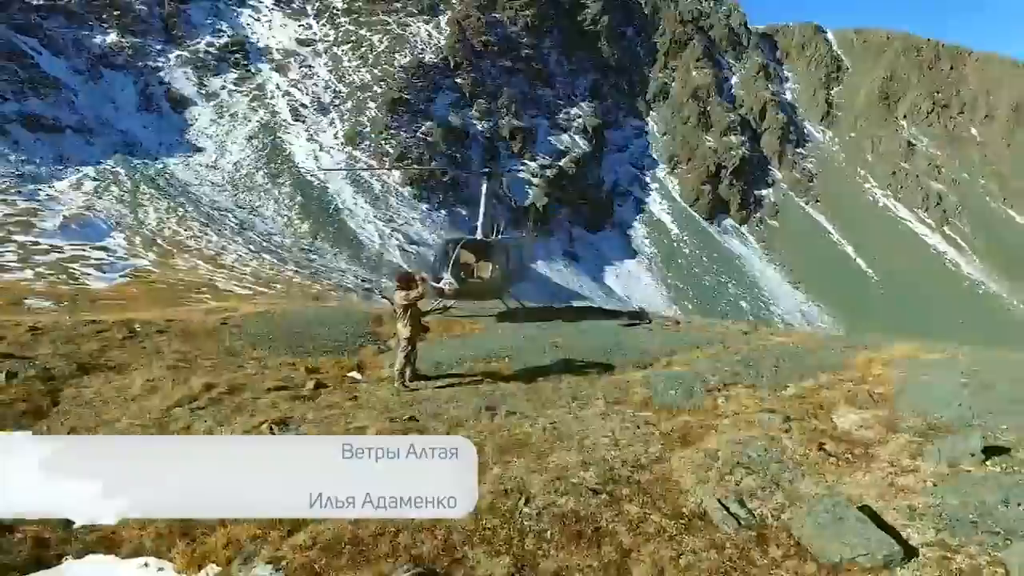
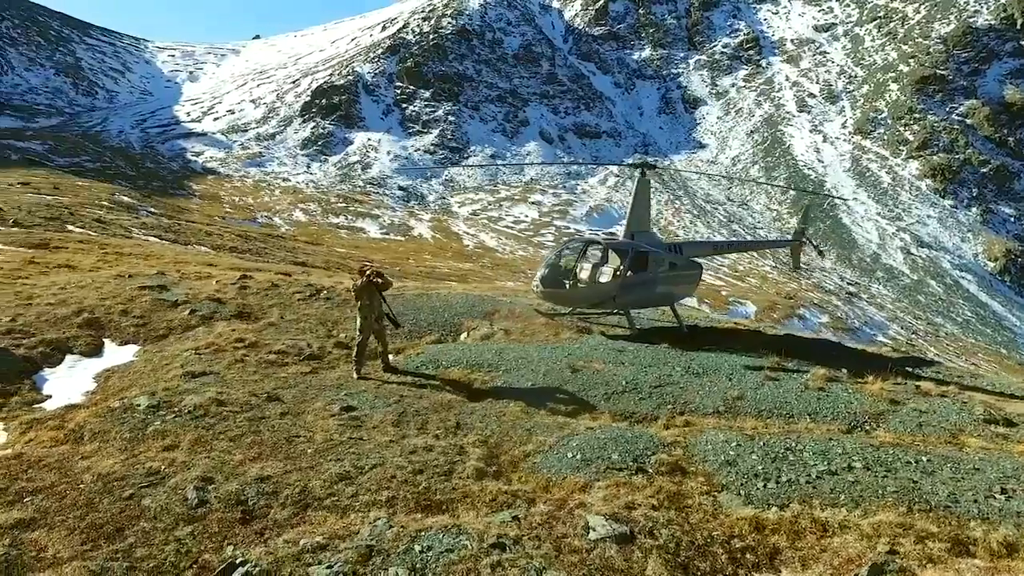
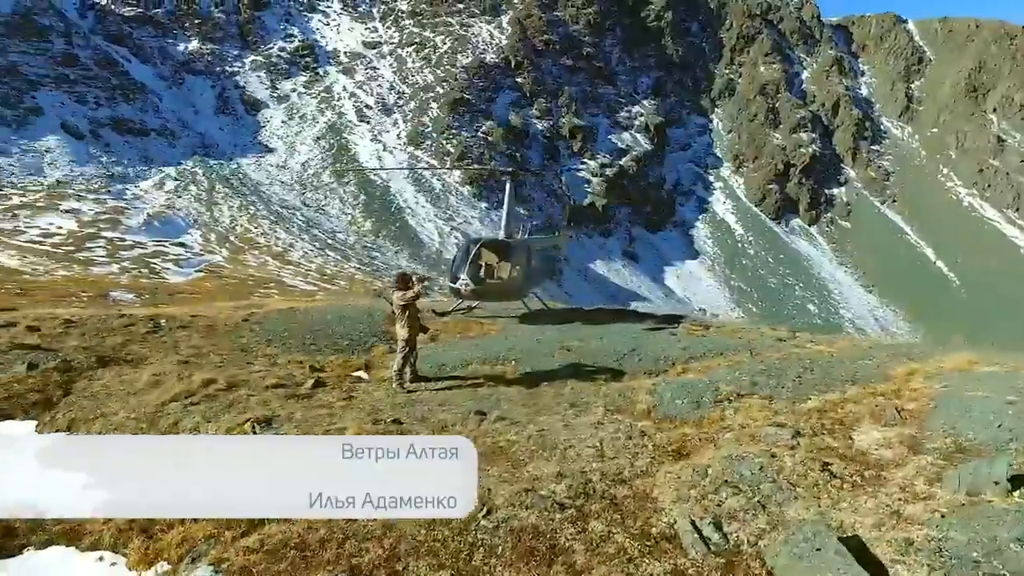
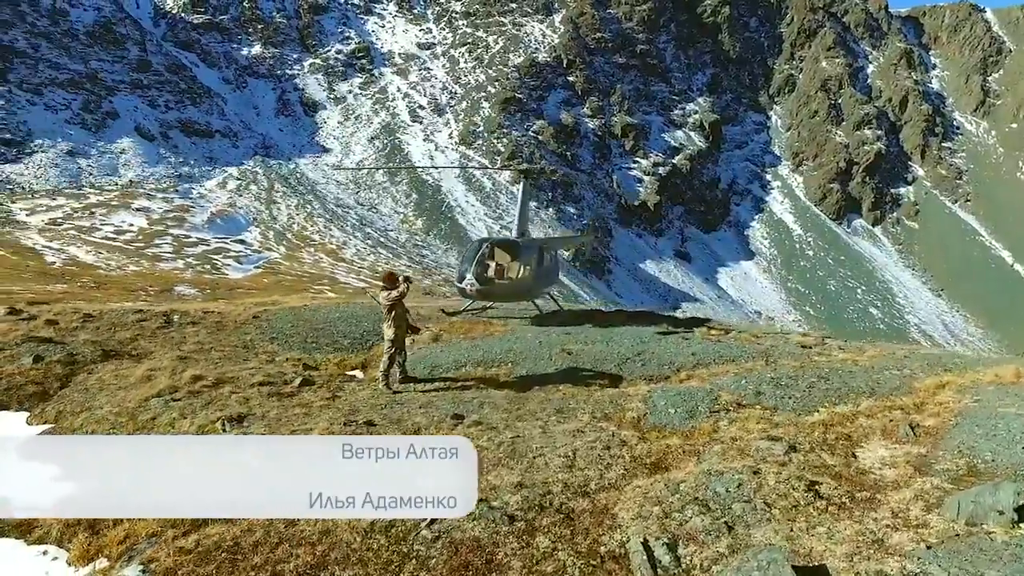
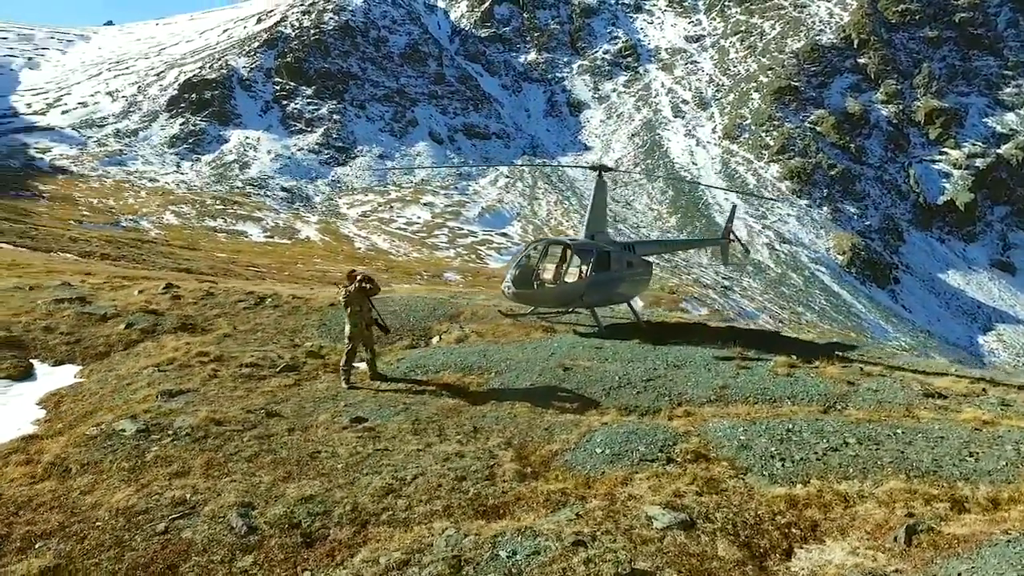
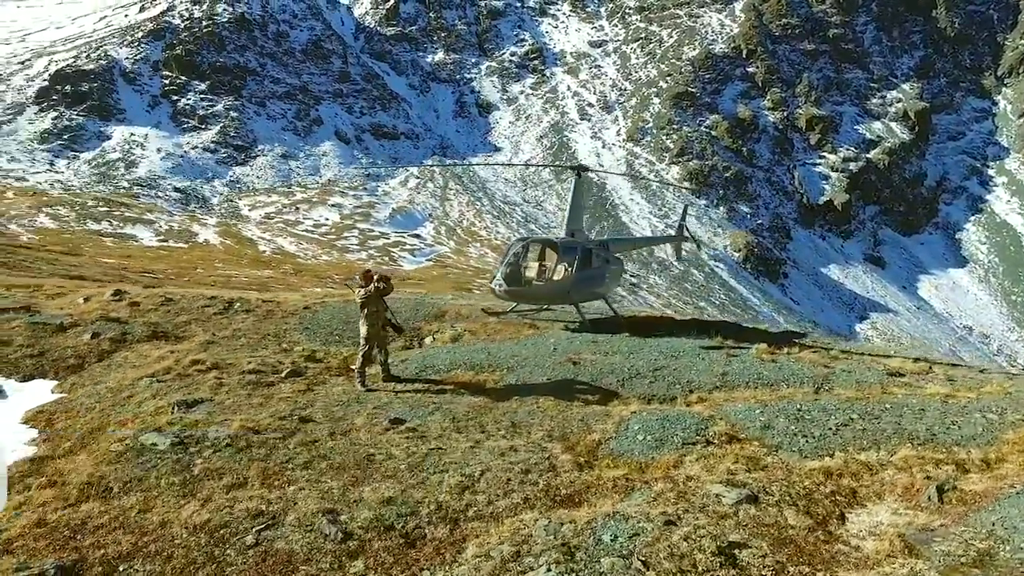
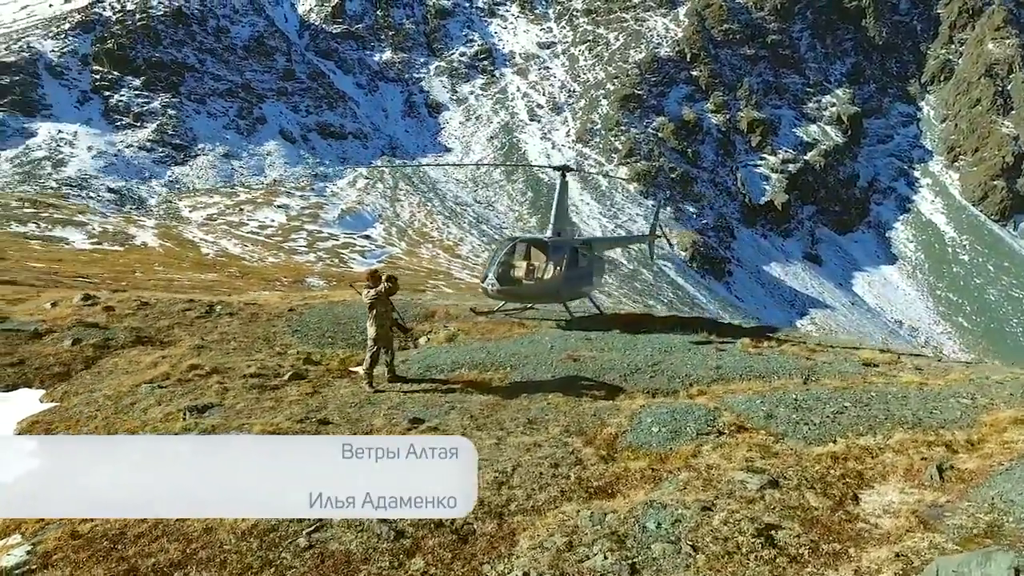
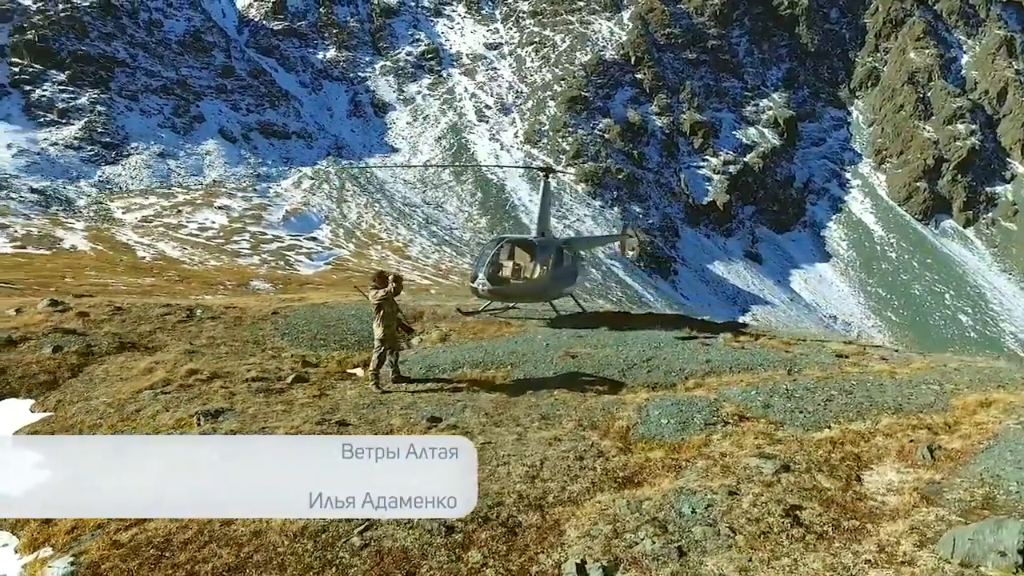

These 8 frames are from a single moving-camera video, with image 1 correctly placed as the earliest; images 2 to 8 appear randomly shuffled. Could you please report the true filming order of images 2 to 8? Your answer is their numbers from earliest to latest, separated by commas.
3, 4, 8, 7, 6, 5, 2
